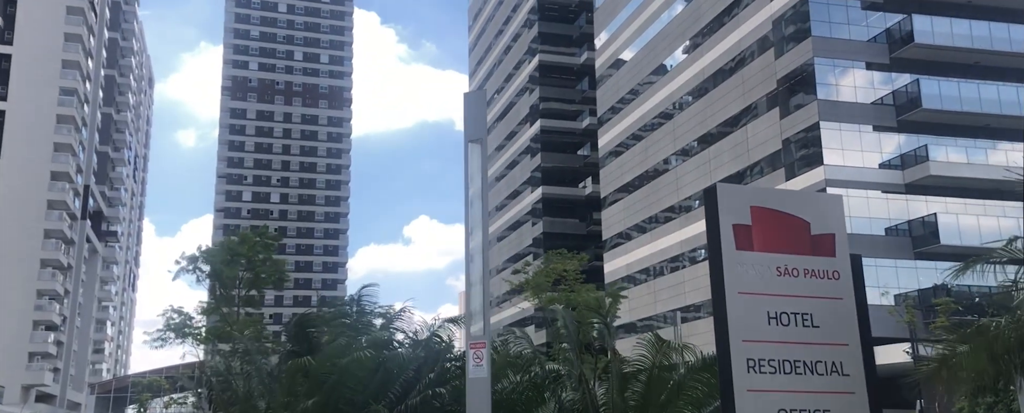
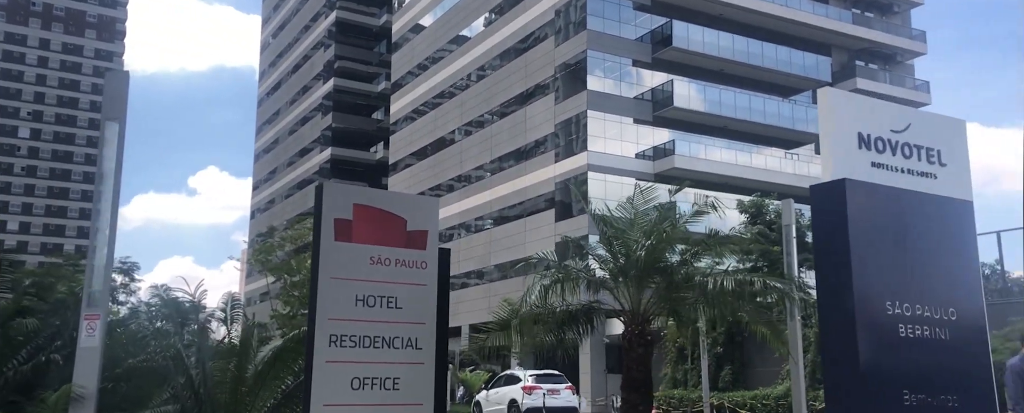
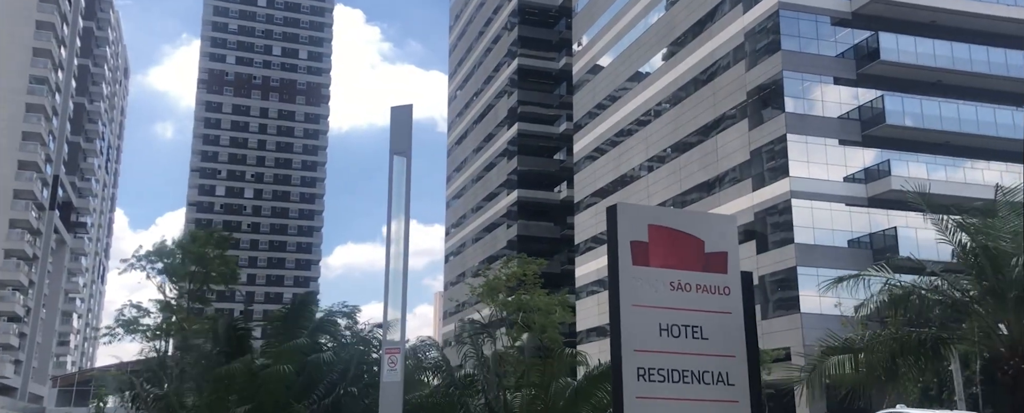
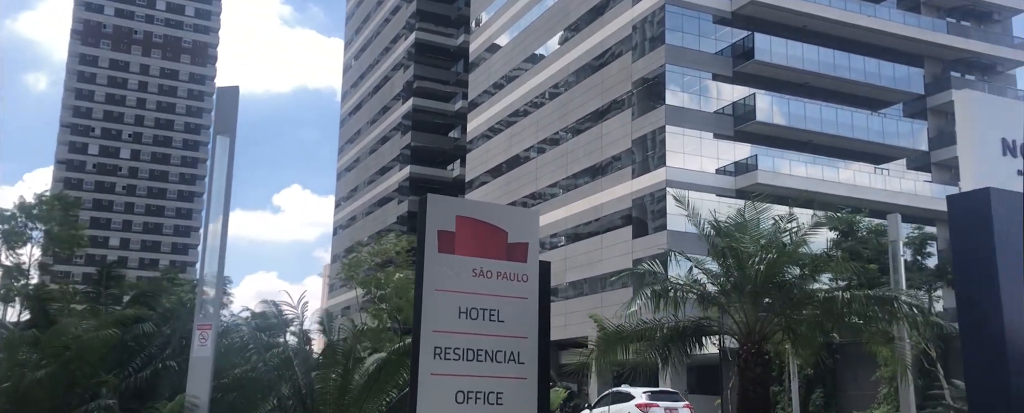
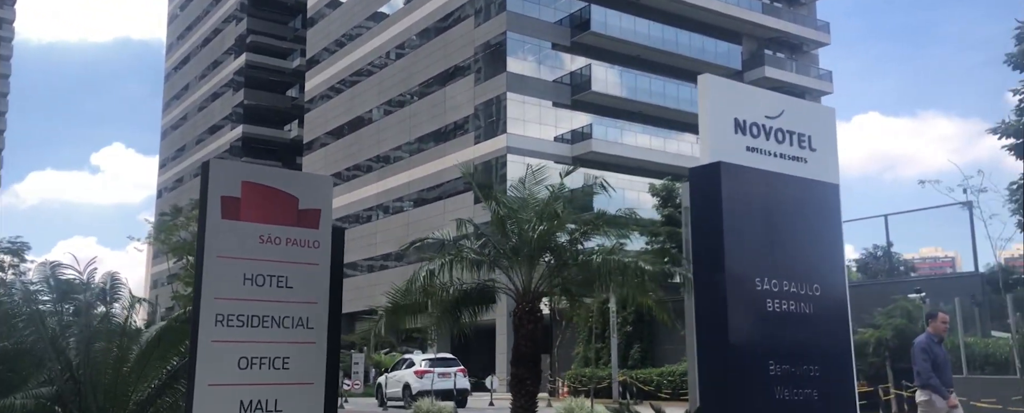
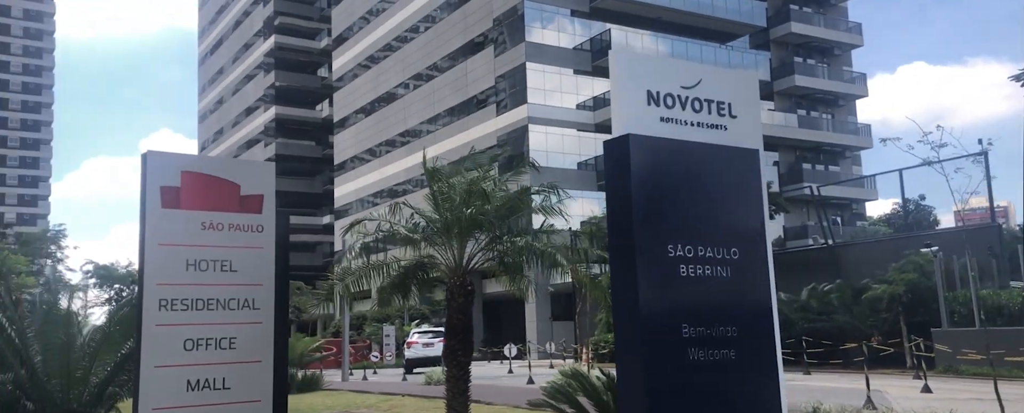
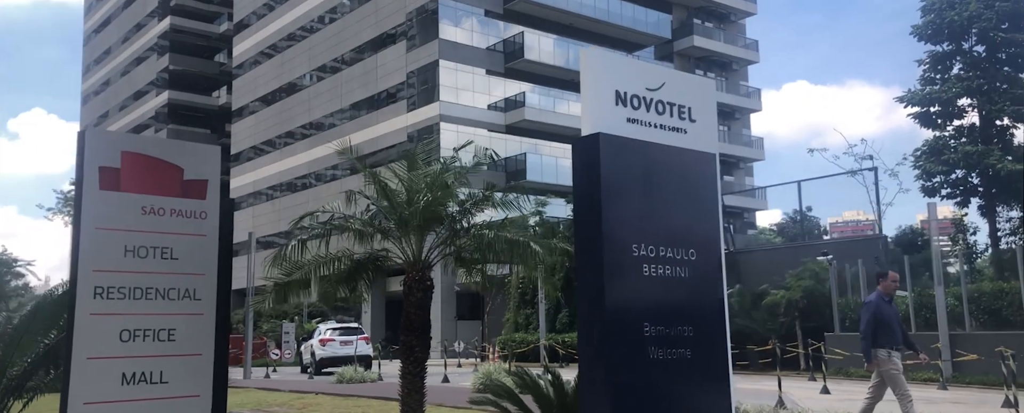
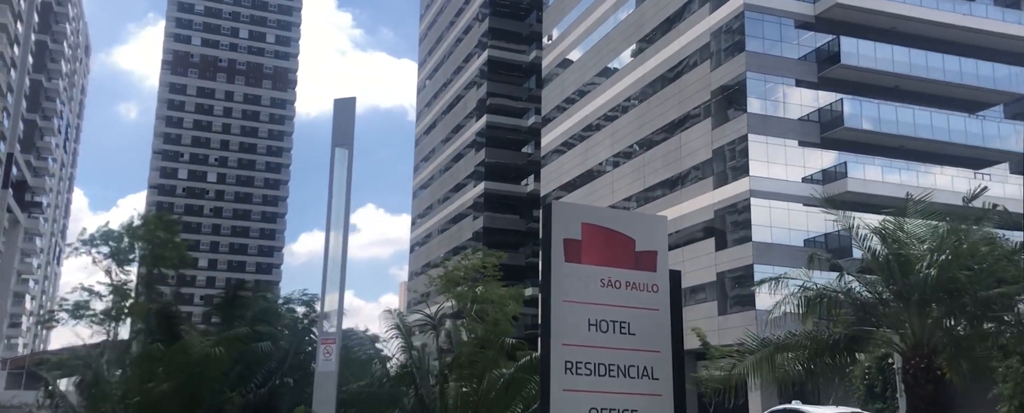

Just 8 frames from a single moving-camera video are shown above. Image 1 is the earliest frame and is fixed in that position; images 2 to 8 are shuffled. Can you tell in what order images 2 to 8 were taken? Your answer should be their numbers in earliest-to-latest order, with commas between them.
3, 8, 4, 2, 5, 7, 6
